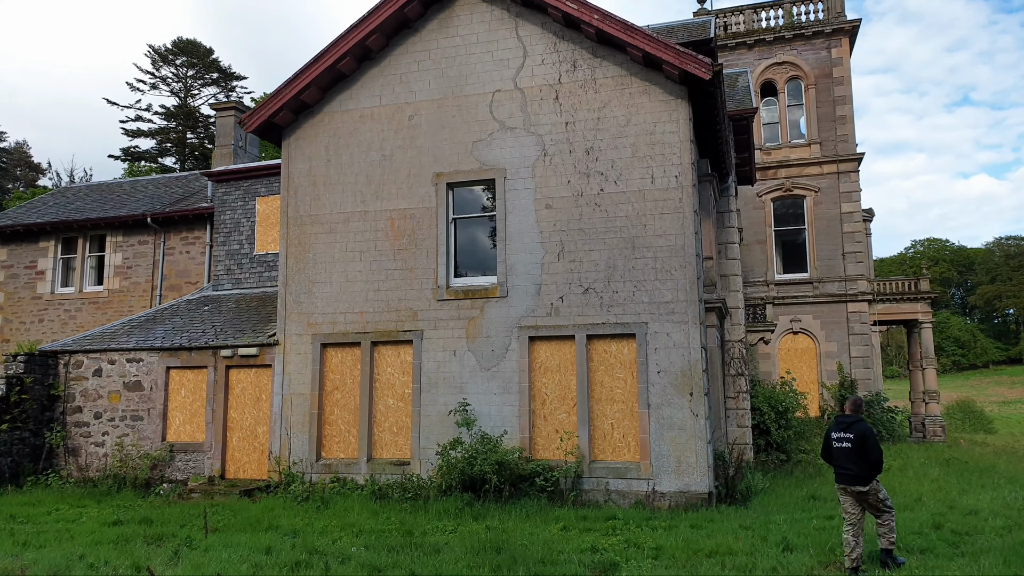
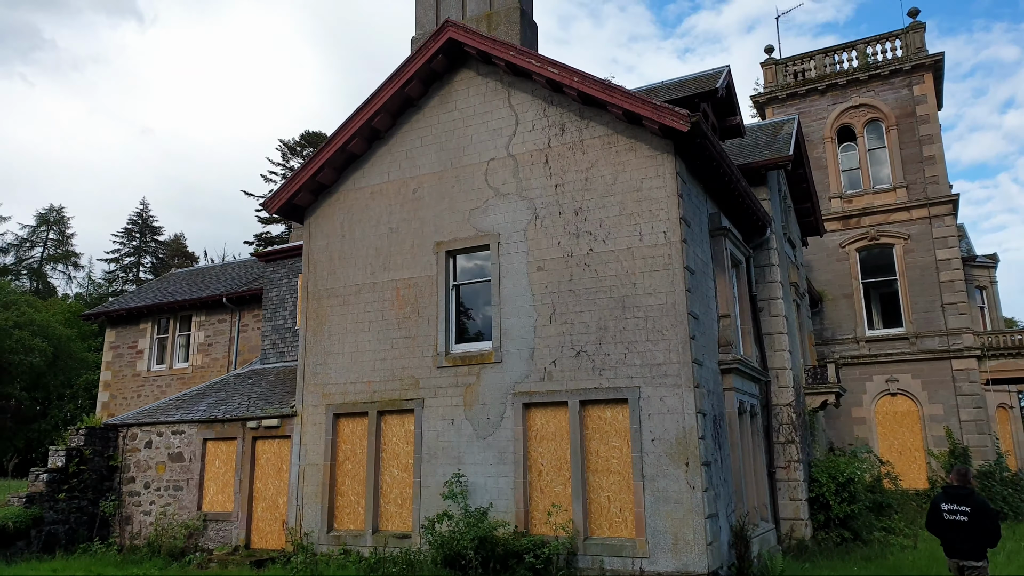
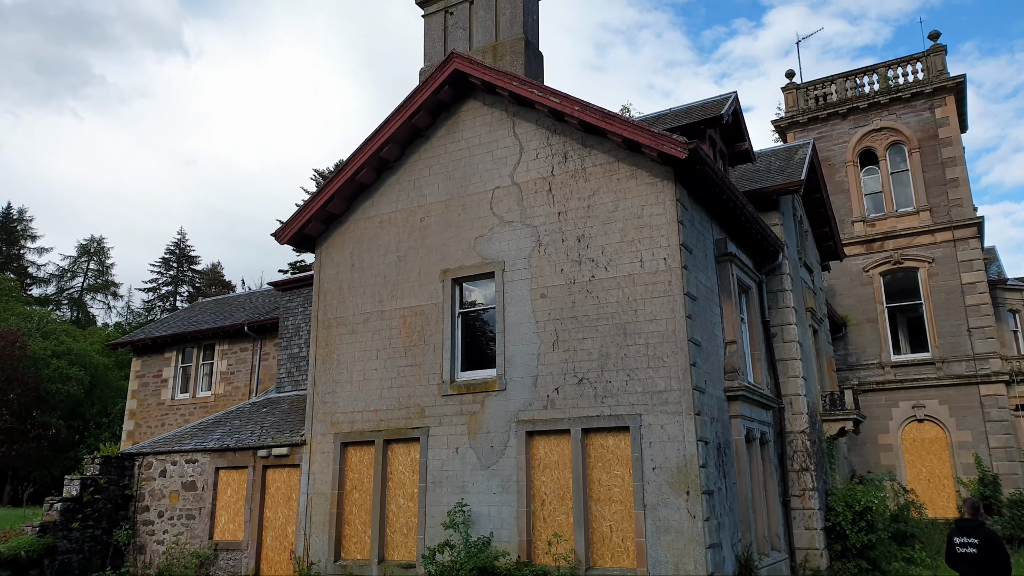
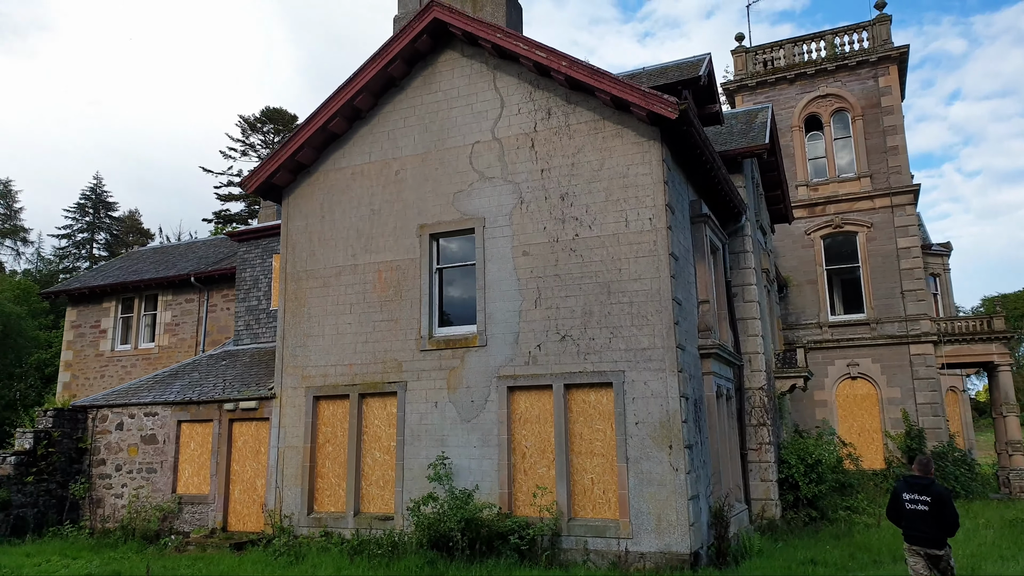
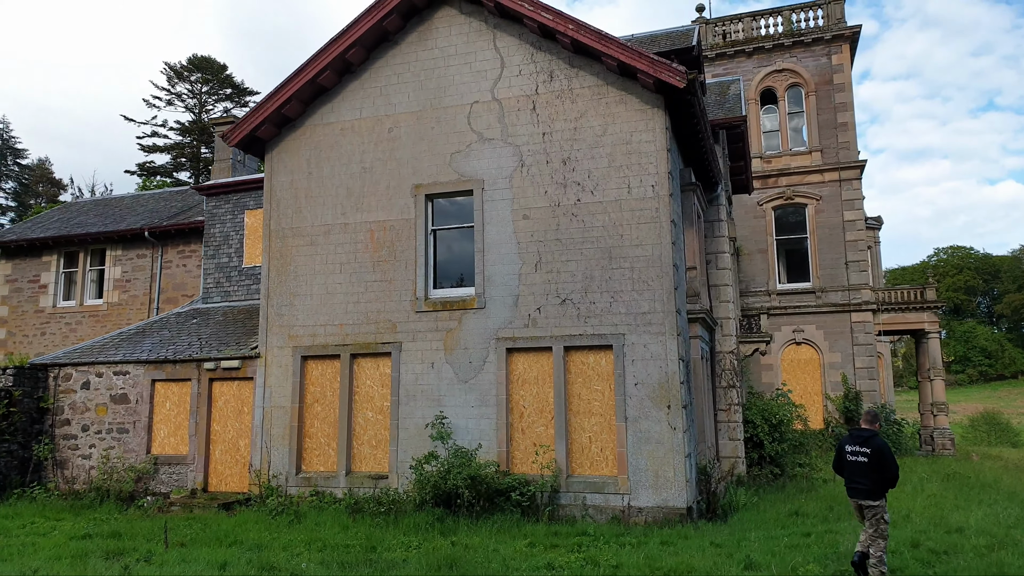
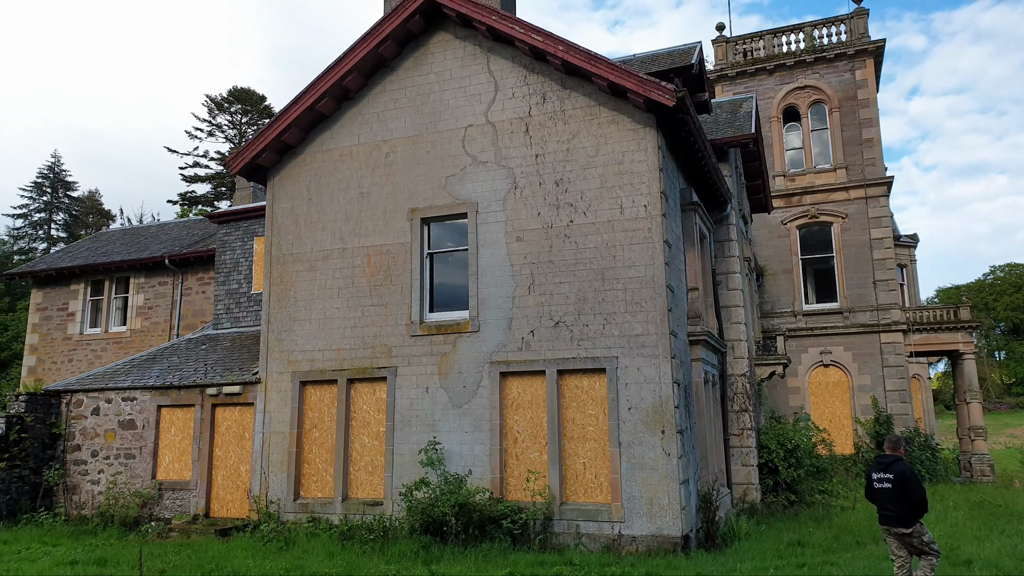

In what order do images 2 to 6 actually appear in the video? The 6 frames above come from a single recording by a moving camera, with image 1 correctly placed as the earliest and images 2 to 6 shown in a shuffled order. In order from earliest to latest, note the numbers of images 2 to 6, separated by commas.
5, 6, 4, 2, 3
